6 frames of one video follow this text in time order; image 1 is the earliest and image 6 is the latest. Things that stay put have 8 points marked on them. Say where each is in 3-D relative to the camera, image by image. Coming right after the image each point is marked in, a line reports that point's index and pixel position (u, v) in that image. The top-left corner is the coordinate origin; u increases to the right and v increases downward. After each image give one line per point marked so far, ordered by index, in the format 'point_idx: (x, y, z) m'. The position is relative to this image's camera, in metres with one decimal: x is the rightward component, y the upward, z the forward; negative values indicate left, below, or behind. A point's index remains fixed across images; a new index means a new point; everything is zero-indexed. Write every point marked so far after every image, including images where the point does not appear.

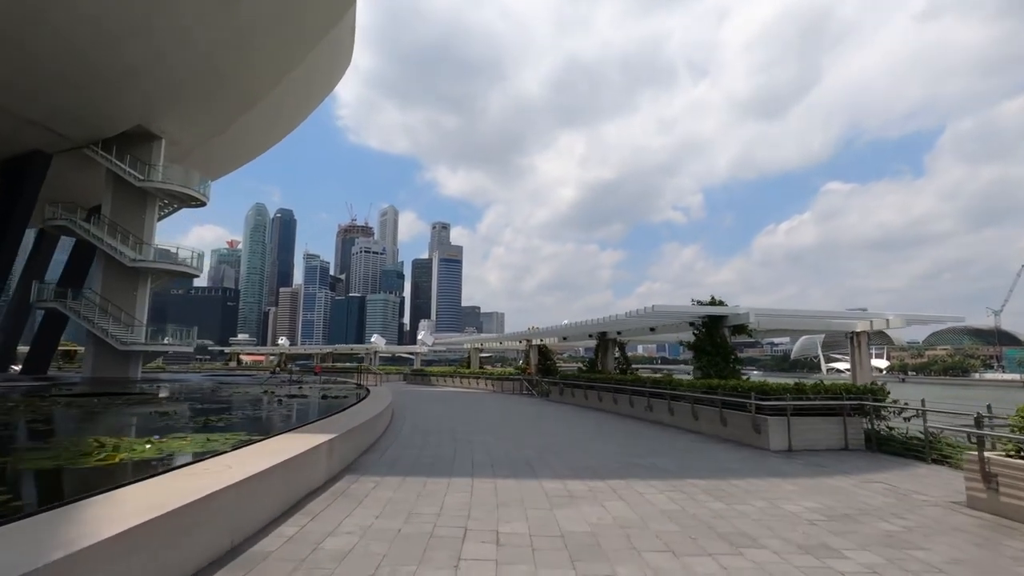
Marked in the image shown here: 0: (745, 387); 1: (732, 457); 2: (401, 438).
0: (+4.1, -1.7, +9.3) m
1: (+3.0, -2.3, +7.4) m
2: (-1.7, -2.3, +8.4) m
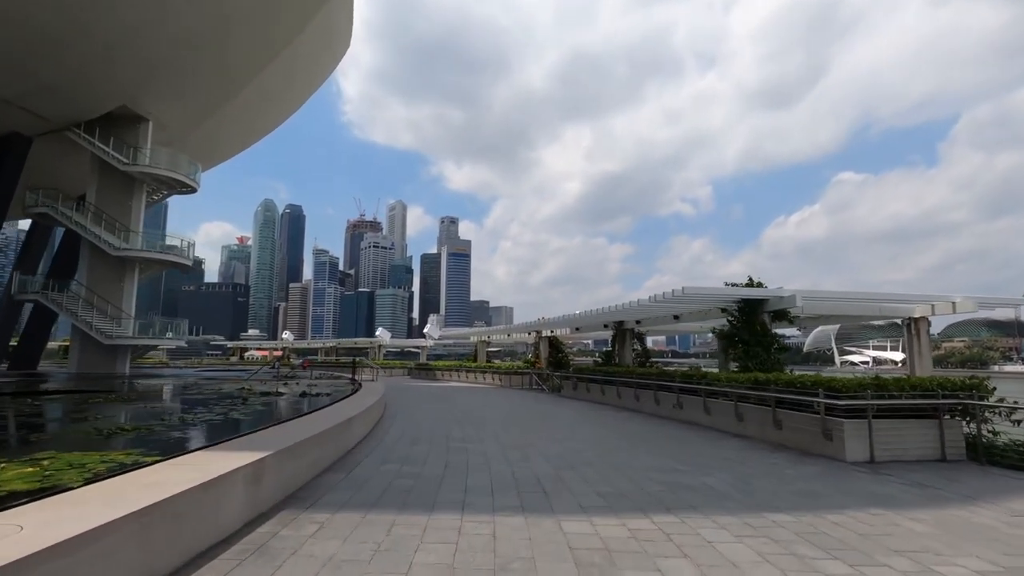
0: (+4.2, -1.3, +7.6) m
1: (+3.1, -2.0, +5.7) m
2: (-1.6, -2.0, +6.8) m
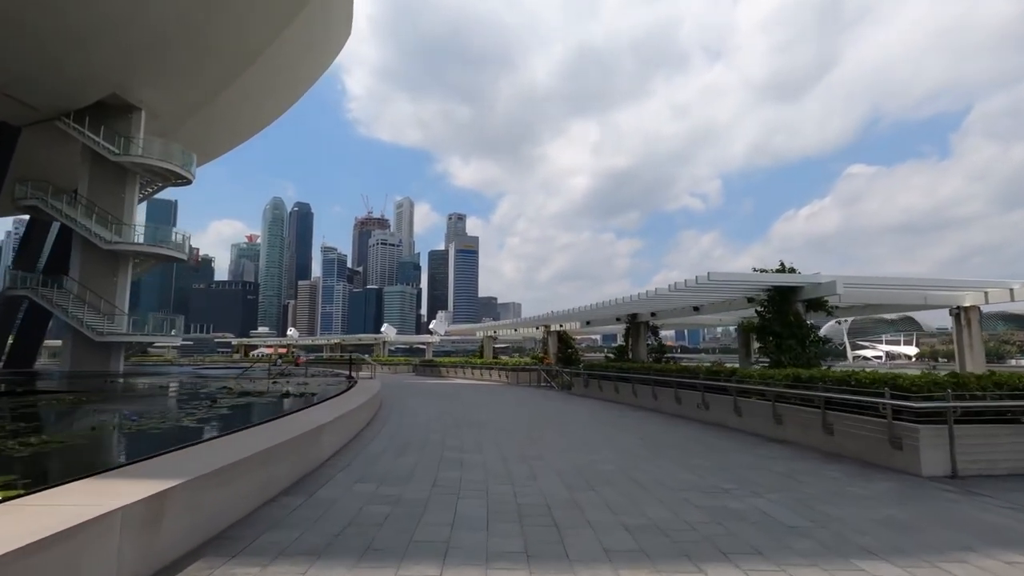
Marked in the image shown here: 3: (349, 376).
0: (+4.2, -1.1, +6.5) m
1: (+3.1, -1.7, +4.6) m
2: (-1.5, -1.8, +5.8) m
3: (-4.9, -2.6, +16.1) m
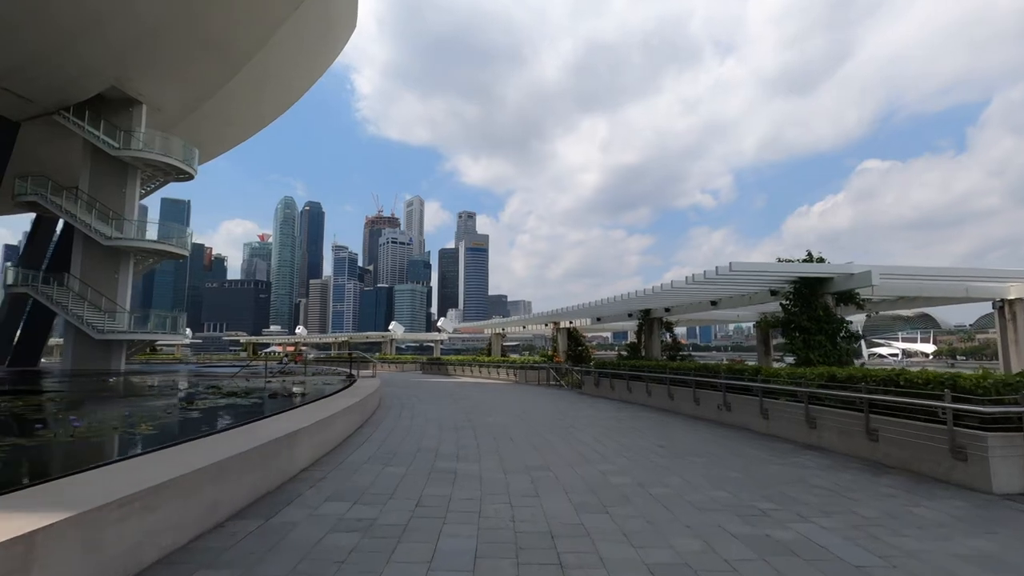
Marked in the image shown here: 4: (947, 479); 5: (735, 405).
0: (+4.2, -1.0, +5.7) m
1: (+3.1, -1.6, +3.9) m
2: (-1.5, -1.7, +5.1) m
3: (-4.7, -2.5, +15.5) m
4: (+3.9, -1.7, +4.8) m
5: (+3.5, -1.8, +8.5) m
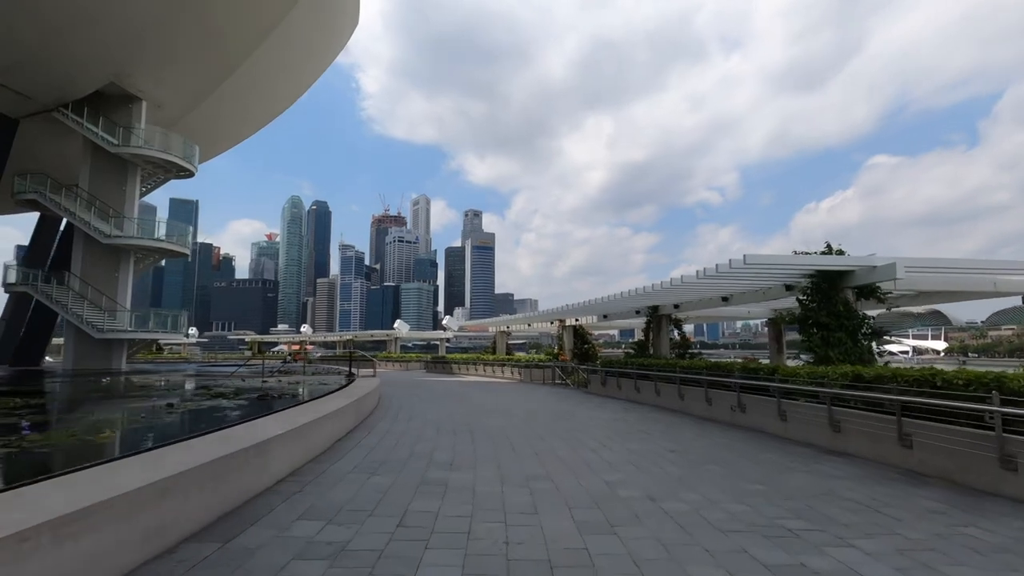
0: (+4.2, -0.9, +5.2) m
1: (+3.1, -1.5, +3.4) m
2: (-1.5, -1.6, +4.7) m
3: (-4.6, -2.4, +15.1) m
4: (+3.9, -1.6, +4.3) m
5: (+3.5, -1.8, +8.0) m
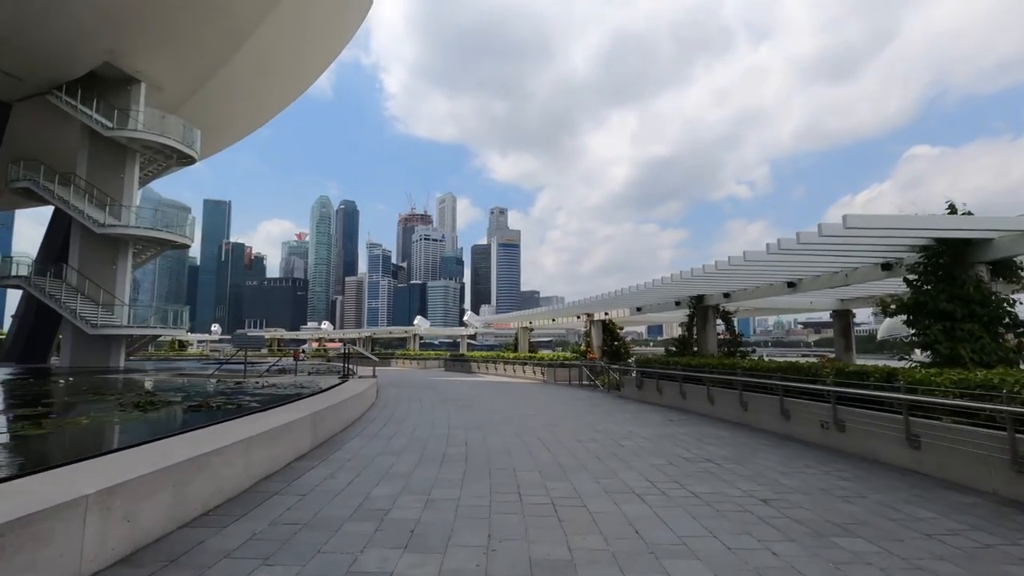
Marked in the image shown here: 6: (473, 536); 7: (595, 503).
0: (+4.2, -0.6, +2.9) m
1: (+3.0, -1.3, +1.2) m
2: (-1.6, -1.4, +2.7) m
3: (-4.1, -2.1, +13.2) m
4: (+3.8, -1.3, +2.1) m
5: (+3.7, -1.5, +5.8) m
6: (-0.2, -1.5, +3.2) m
7: (+0.6, -1.5, +3.9) m
